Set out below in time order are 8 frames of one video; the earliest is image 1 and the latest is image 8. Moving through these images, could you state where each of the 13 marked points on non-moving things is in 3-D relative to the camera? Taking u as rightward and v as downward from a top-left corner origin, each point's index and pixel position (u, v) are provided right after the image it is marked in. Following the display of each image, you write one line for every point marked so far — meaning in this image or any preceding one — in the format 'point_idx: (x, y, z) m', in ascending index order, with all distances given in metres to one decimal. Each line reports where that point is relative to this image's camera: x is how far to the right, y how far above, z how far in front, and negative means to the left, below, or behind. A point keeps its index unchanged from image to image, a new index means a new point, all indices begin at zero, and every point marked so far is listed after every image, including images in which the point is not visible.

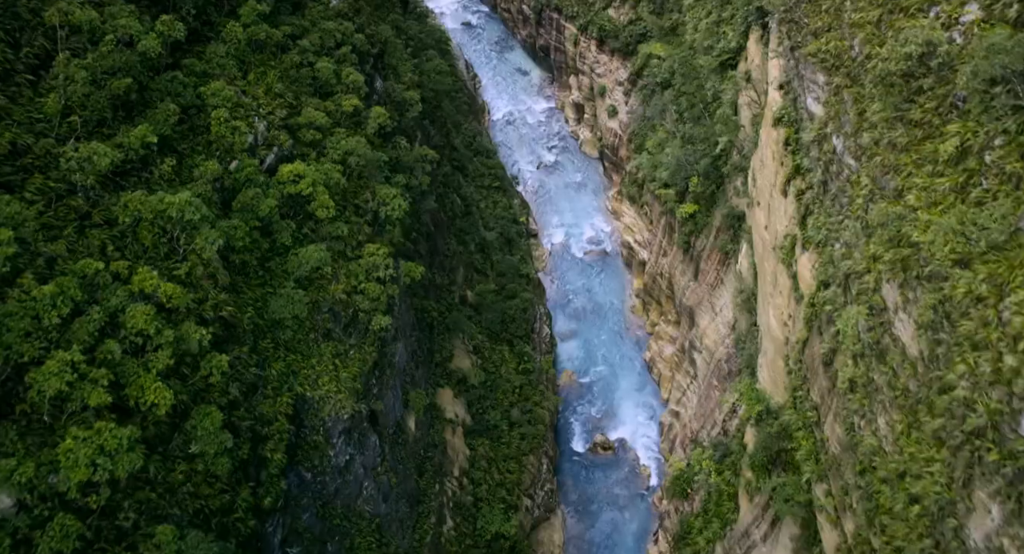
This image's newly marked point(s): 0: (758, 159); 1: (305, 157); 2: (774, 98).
0: (+5.7, +2.7, +18.7) m
1: (-3.9, +2.1, +15.2) m
2: (+5.8, +3.9, +17.8) m
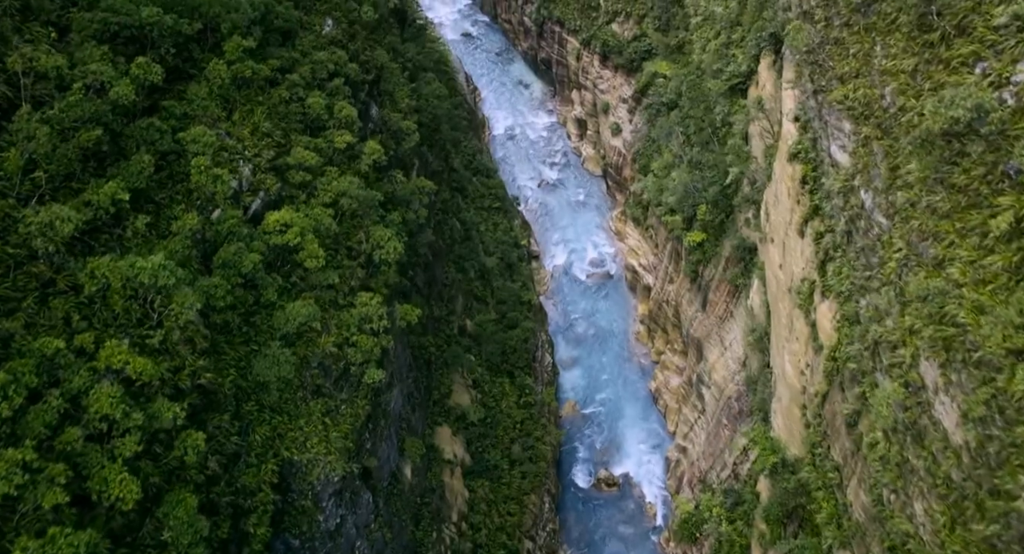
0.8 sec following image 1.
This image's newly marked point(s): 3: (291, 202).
0: (+5.7, +1.8, +17.8) m
1: (-3.9, +1.3, +14.4) m
2: (+5.8, +3.0, +17.0) m
3: (-3.9, +1.2, +14.4) m
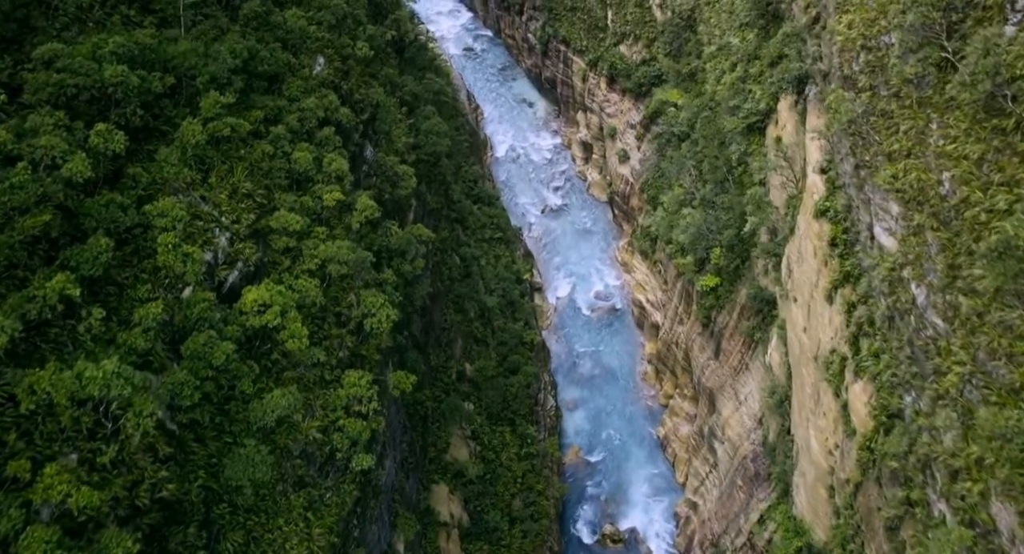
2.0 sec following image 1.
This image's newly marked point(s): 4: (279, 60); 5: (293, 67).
0: (+5.8, +0.6, +16.6) m
1: (-3.8, +0.1, +13.1) m
2: (+5.9, +1.8, +15.7) m
3: (-3.9, +0.1, +13.2) m
4: (-4.4, +3.9, +15.2) m
5: (-4.2, +3.9, +15.6) m
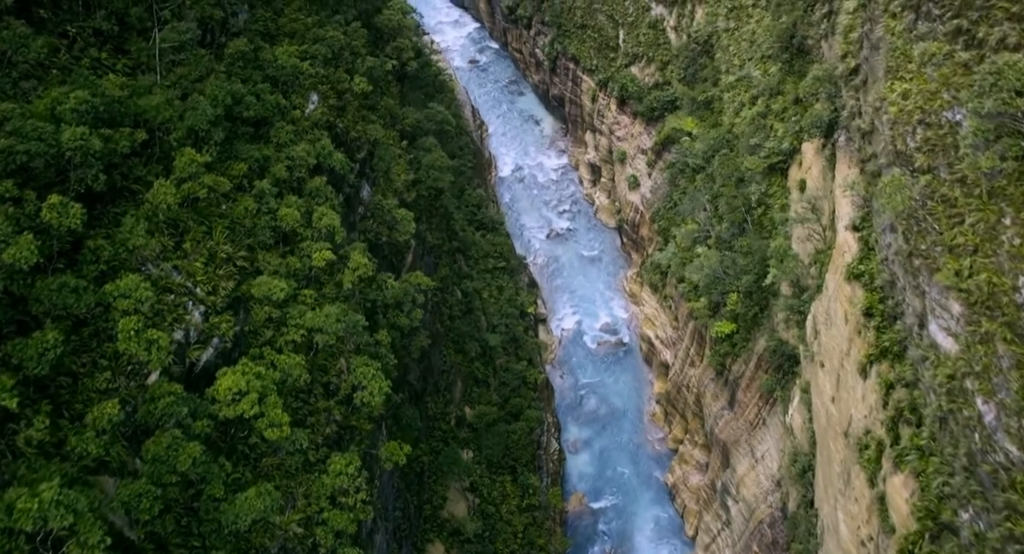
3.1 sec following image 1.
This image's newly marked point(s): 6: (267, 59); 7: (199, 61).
0: (+5.9, -0.6, +15.4) m
1: (-3.7, -0.9, +11.9) m
2: (+6.0, +0.6, +14.5) m
3: (-3.8, -1.0, +12.0) m
4: (-4.3, +2.9, +14.1) m
5: (-4.0, +2.9, +14.4) m
6: (-4.4, +3.8, +14.6) m
7: (-5.2, +3.5, +13.6) m
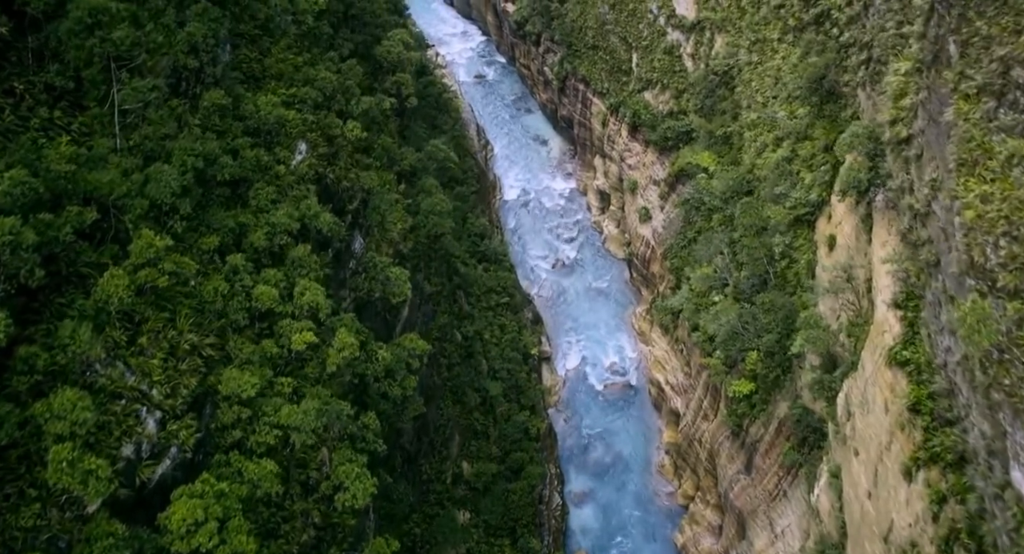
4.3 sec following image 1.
0: (+5.9, -1.9, +13.9) m
1: (-3.7, -2.1, +10.5) m
2: (+6.1, -0.7, +13.1) m
3: (-3.8, -2.1, +10.6) m
4: (-4.1, +1.7, +12.7) m
5: (-3.9, +1.7, +13.0) m
6: (-4.3, +2.7, +13.2) m
7: (-5.1, +2.4, +12.2) m
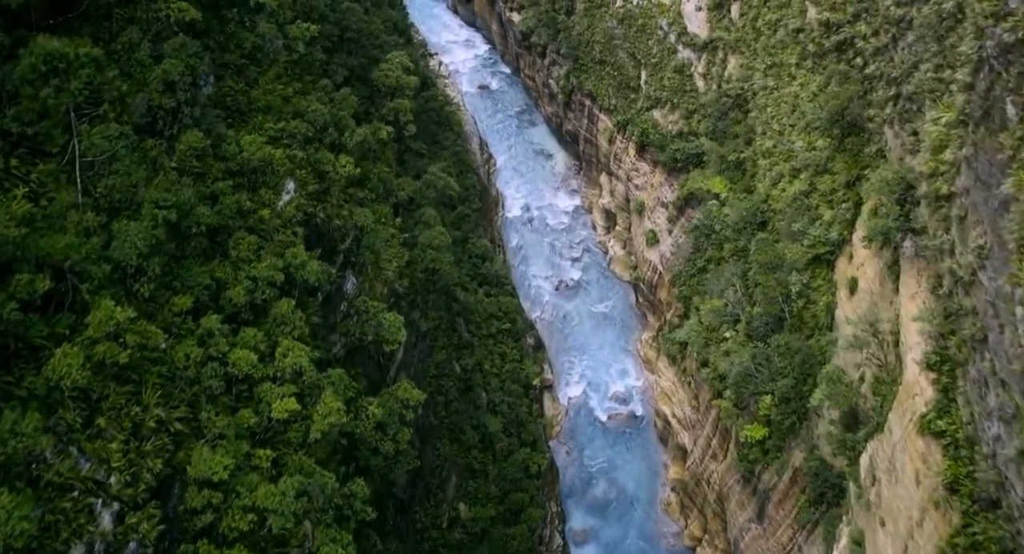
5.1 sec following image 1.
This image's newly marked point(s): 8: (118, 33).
0: (+5.9, -2.8, +13.0) m
1: (-3.7, -2.8, +9.6) m
2: (+6.1, -1.6, +12.1) m
3: (-3.8, -2.9, +9.7) m
4: (-4.1, +1.0, +11.7) m
5: (-3.9, +1.0, +12.1) m
6: (-4.2, +1.9, +12.2) m
7: (-5.1, +1.6, +11.3) m
8: (-5.7, +3.5, +11.8) m
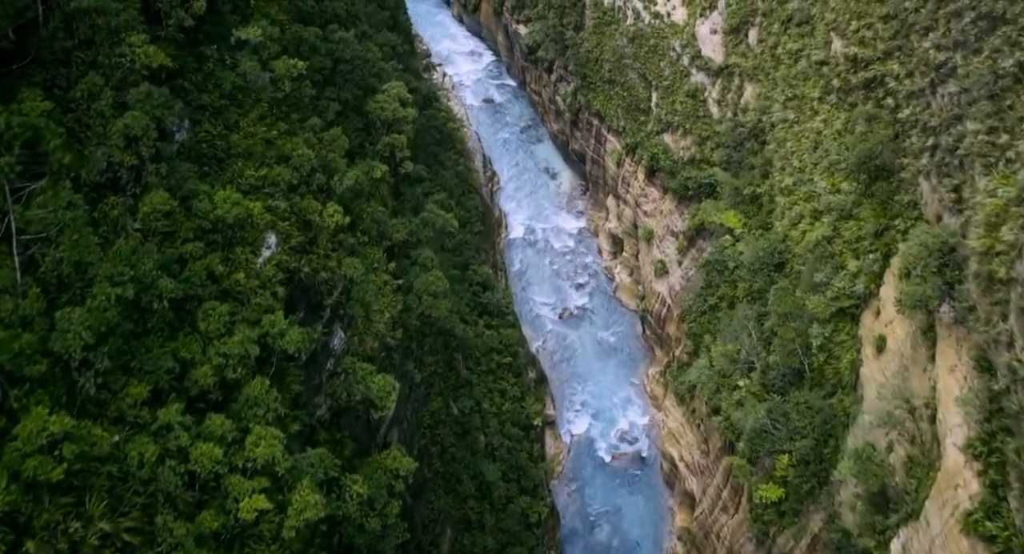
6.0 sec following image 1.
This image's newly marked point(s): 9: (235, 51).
0: (+5.9, -3.9, +11.8) m
1: (-3.8, -3.8, +8.4) m
2: (+6.0, -2.7, +10.9) m
3: (-3.8, -3.8, +8.5) m
4: (-4.1, +0.1, +10.6) m
5: (-3.9, +0.1, +10.9) m
6: (-4.2, +1.0, +11.1) m
7: (-5.0, +0.7, +10.1) m
8: (-5.7, +2.6, +10.6) m
9: (-4.4, +3.6, +13.0) m
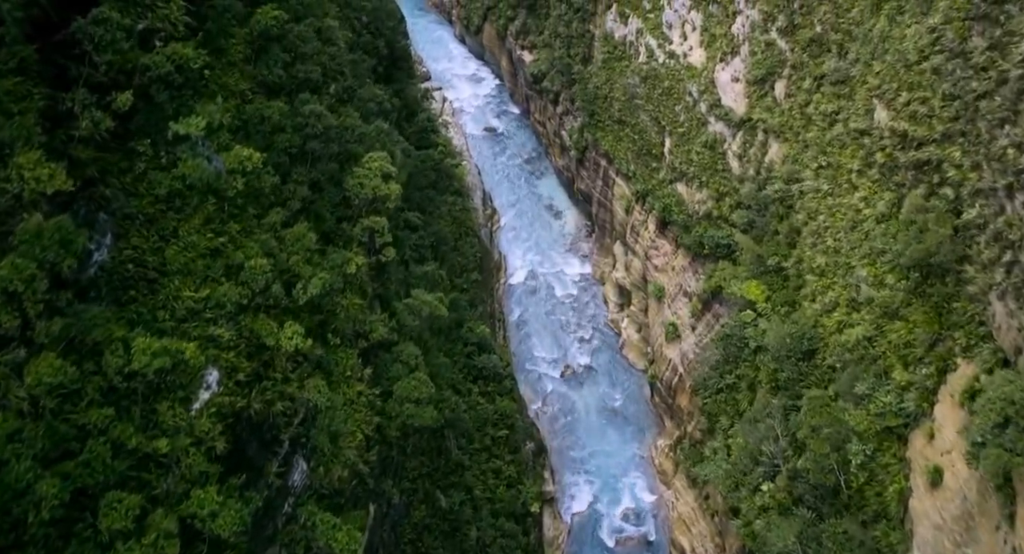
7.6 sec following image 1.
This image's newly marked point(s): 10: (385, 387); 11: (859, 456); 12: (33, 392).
0: (+5.7, -5.8, +9.6) m
1: (-3.9, -5.5, +6.3) m
2: (+5.9, -4.6, +8.7) m
3: (-4.0, -5.5, +6.4) m
4: (-4.2, -1.7, +8.5) m
5: (-4.0, -1.7, +8.8) m
6: (-4.3, -0.7, +9.0) m
7: (-5.1, -1.0, +8.0) m
8: (-5.7, +0.9, +8.5) m
9: (-4.5, +1.8, +10.9) m
10: (-2.2, -1.9, +14.2) m
11: (+6.1, -3.2, +14.3) m
12: (-4.8, -0.9, +8.4) m
